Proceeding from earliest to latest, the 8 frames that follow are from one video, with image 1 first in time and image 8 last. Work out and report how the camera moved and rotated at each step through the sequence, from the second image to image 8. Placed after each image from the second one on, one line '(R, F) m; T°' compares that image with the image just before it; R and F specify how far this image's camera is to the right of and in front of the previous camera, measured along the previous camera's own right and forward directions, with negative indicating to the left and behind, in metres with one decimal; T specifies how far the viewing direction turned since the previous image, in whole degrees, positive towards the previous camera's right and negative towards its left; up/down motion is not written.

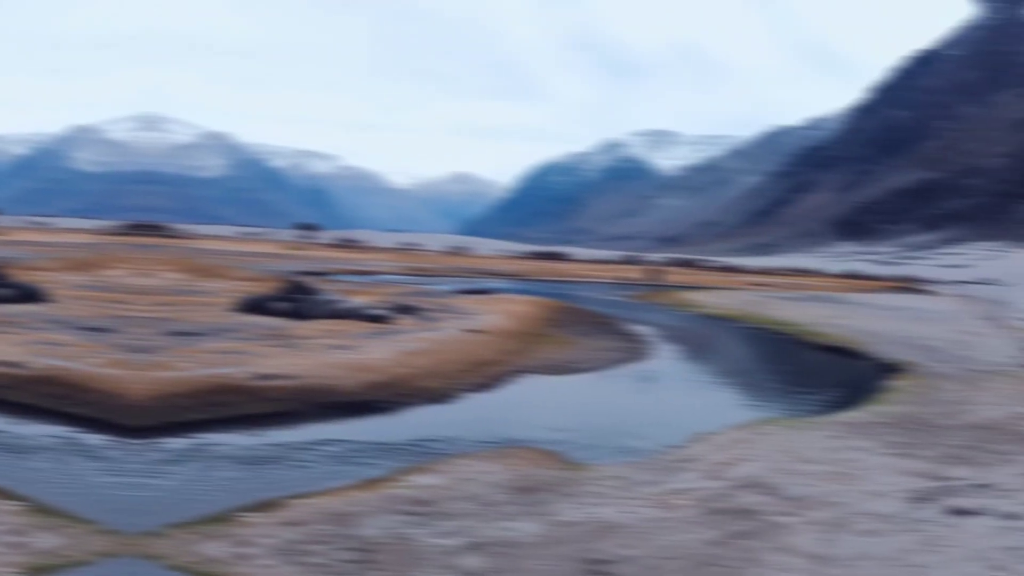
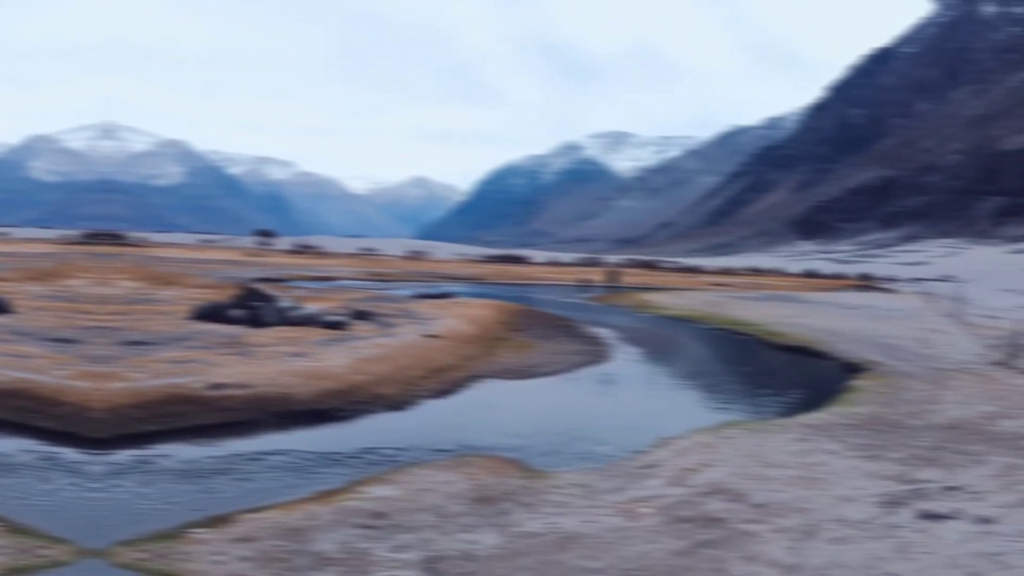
(0.0, +0.3) m; +3°
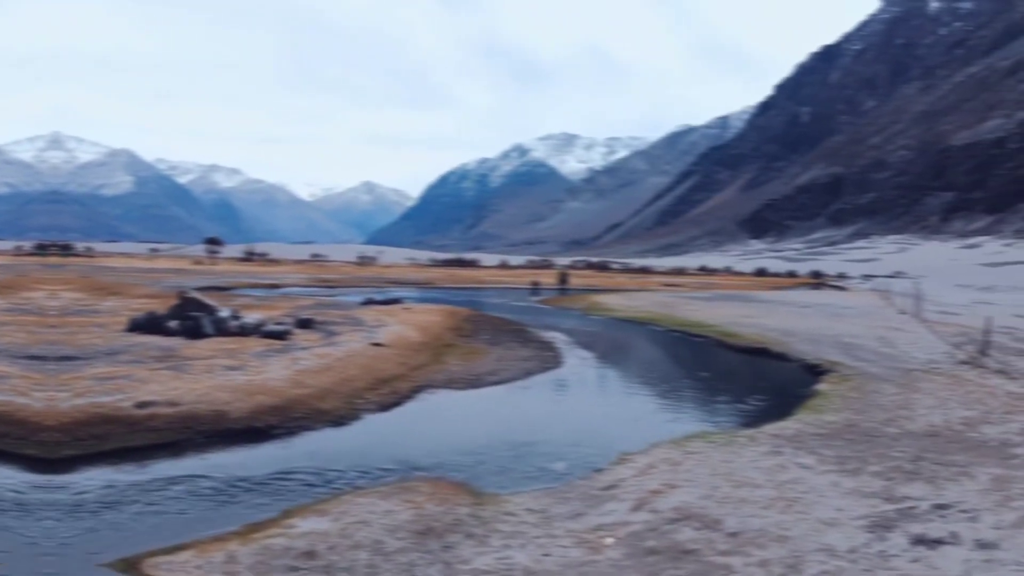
(+0.1, +0.9) m; +3°
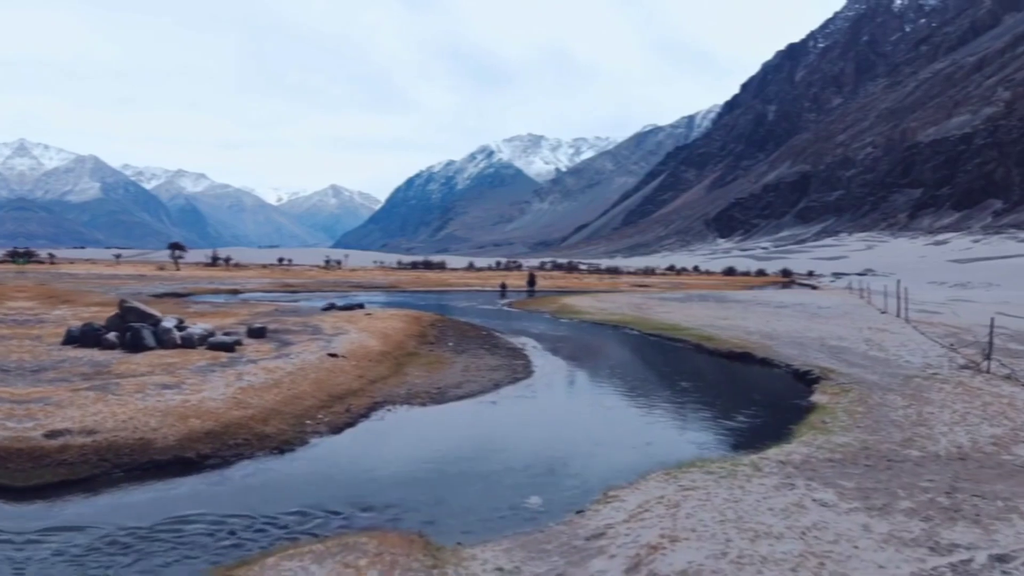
(+0.1, +1.5) m; +2°
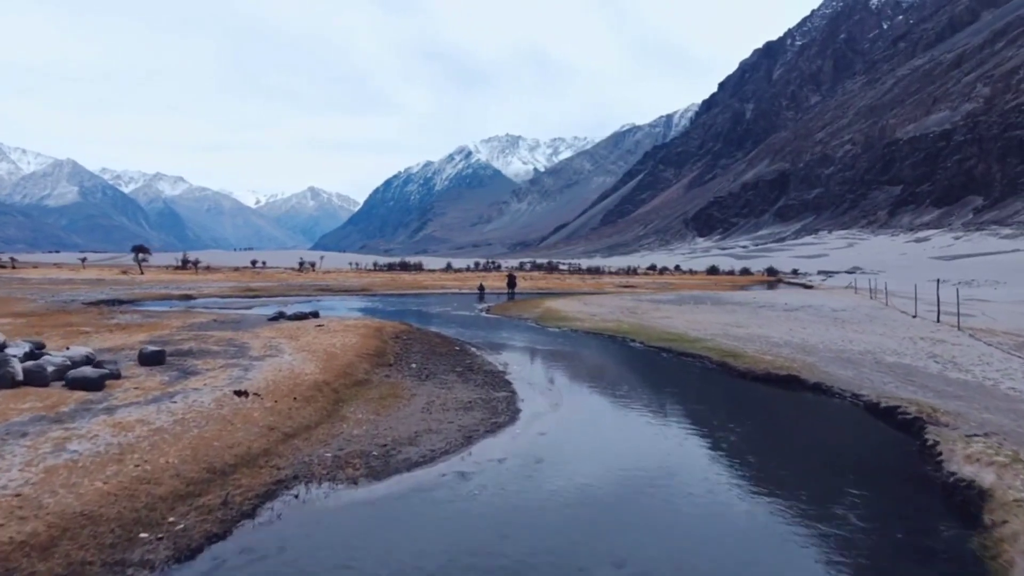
(+1.1, +1.3) m; +1°
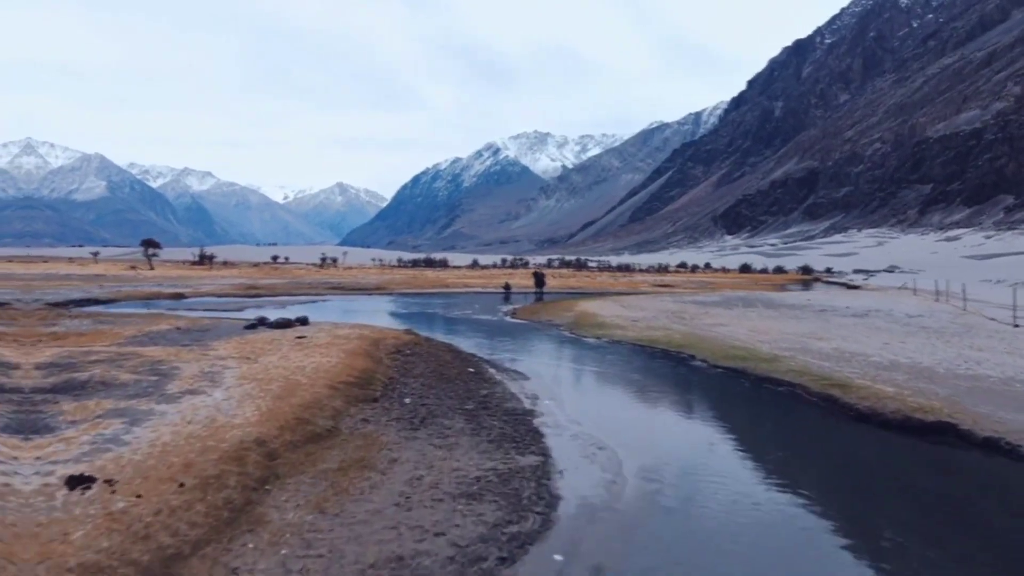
(-0.1, +6.7) m; -2°
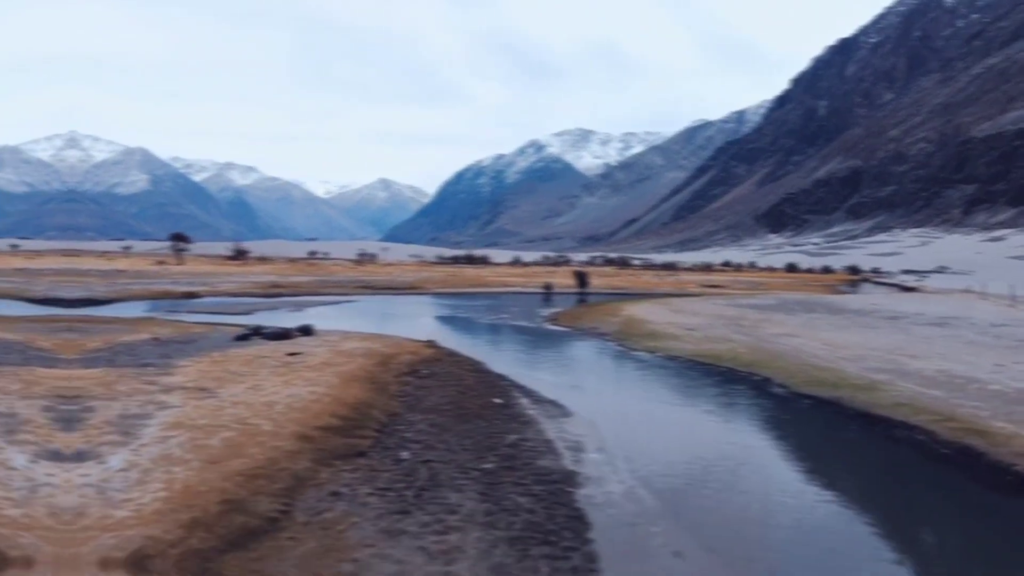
(+0.1, +4.8) m; -3°
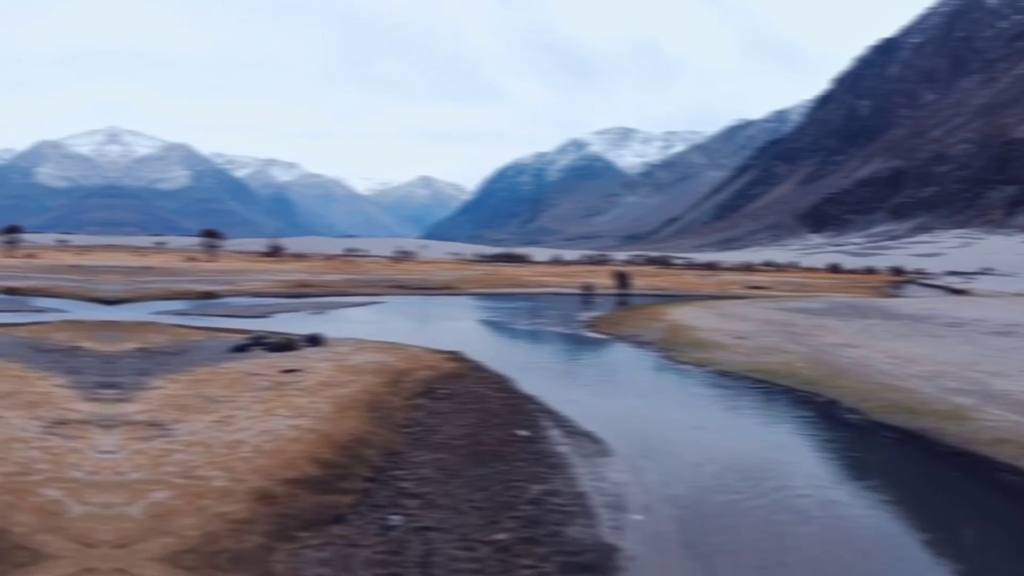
(+0.2, +3.0) m; -3°
